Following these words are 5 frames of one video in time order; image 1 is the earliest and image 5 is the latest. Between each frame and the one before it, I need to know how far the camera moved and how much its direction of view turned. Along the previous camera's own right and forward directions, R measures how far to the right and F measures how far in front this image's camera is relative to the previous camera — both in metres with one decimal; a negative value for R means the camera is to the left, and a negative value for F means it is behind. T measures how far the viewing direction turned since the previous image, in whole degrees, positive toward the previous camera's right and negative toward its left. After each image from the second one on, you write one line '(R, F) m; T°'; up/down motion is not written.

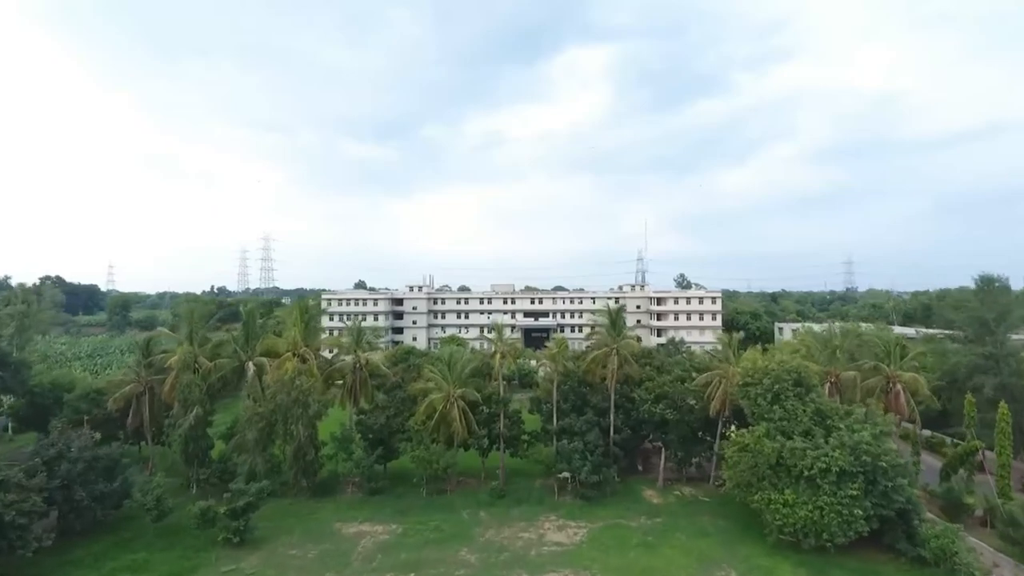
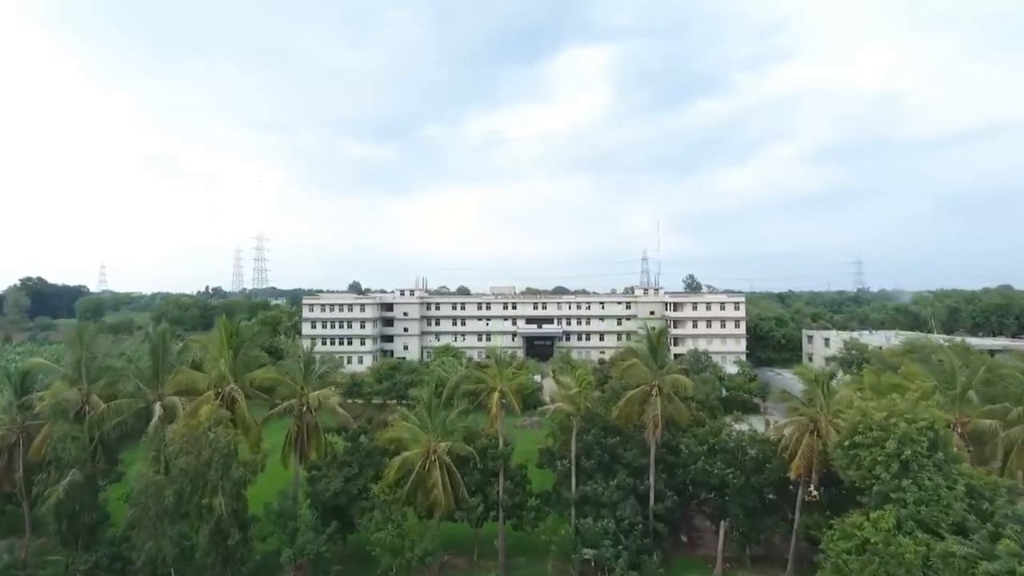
(-0.1, +6.7) m; 0°
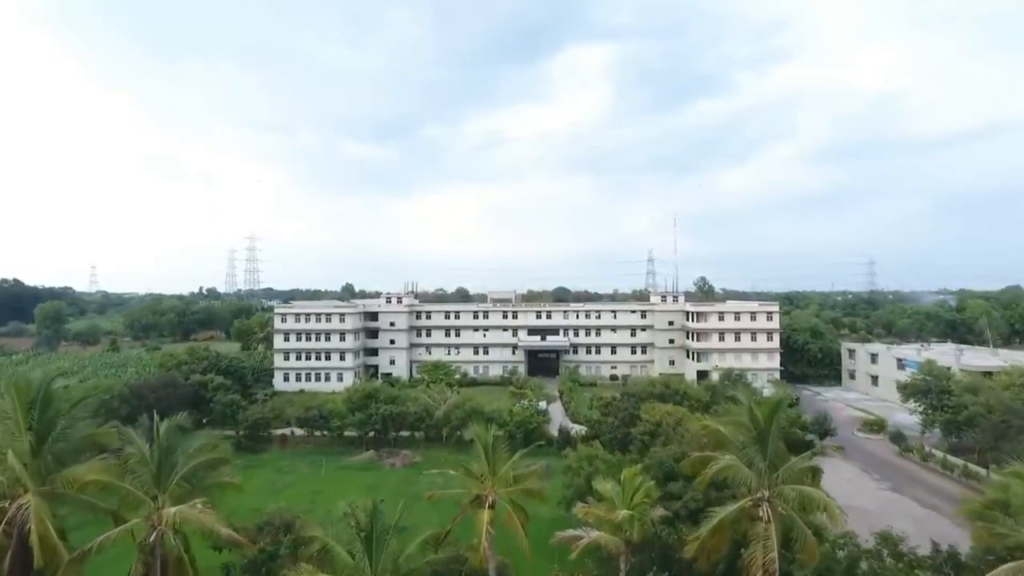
(0.0, +7.8) m; 0°
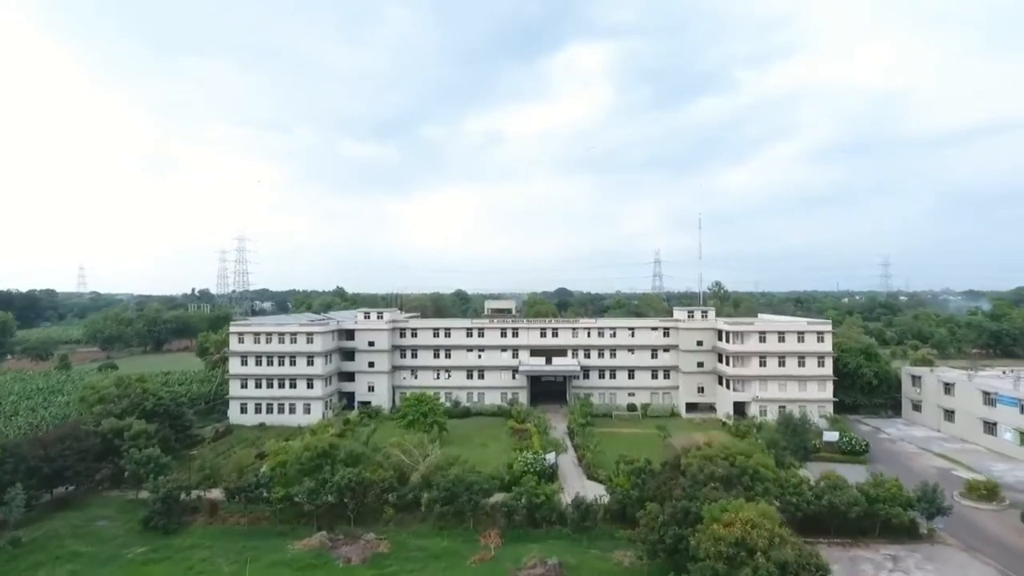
(0.0, +9.0) m; 0°
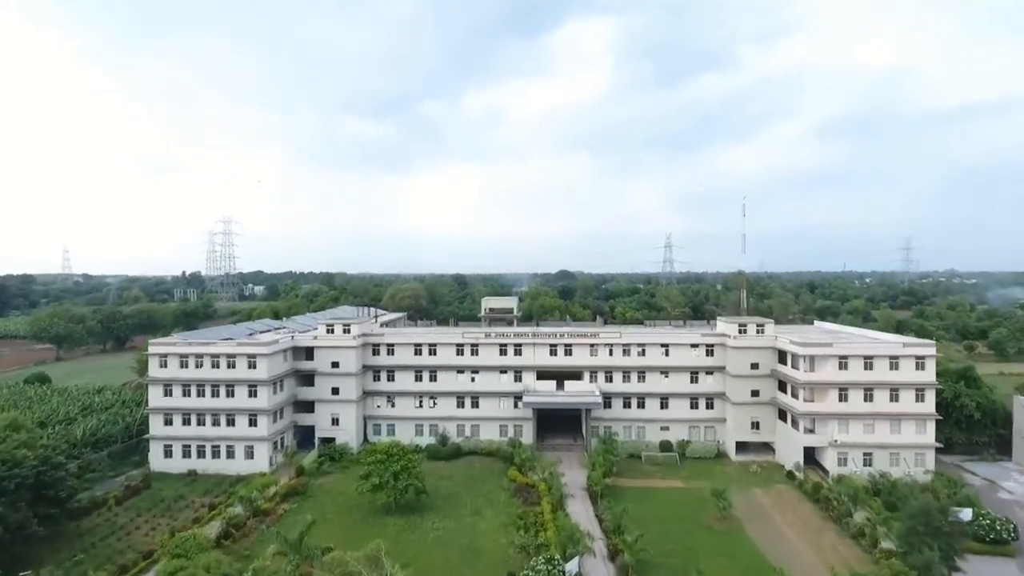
(-0.1, +11.1) m; 0°
